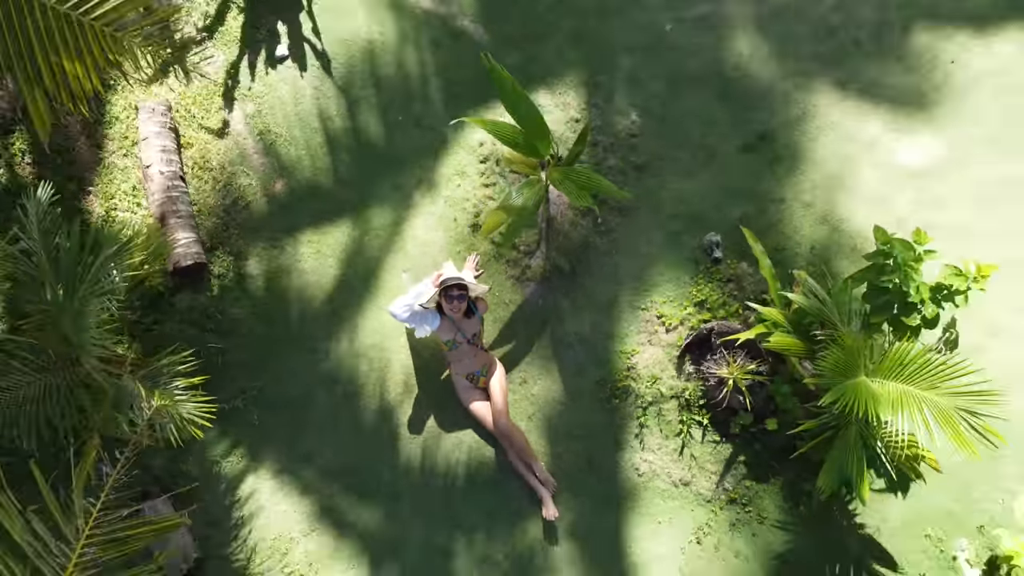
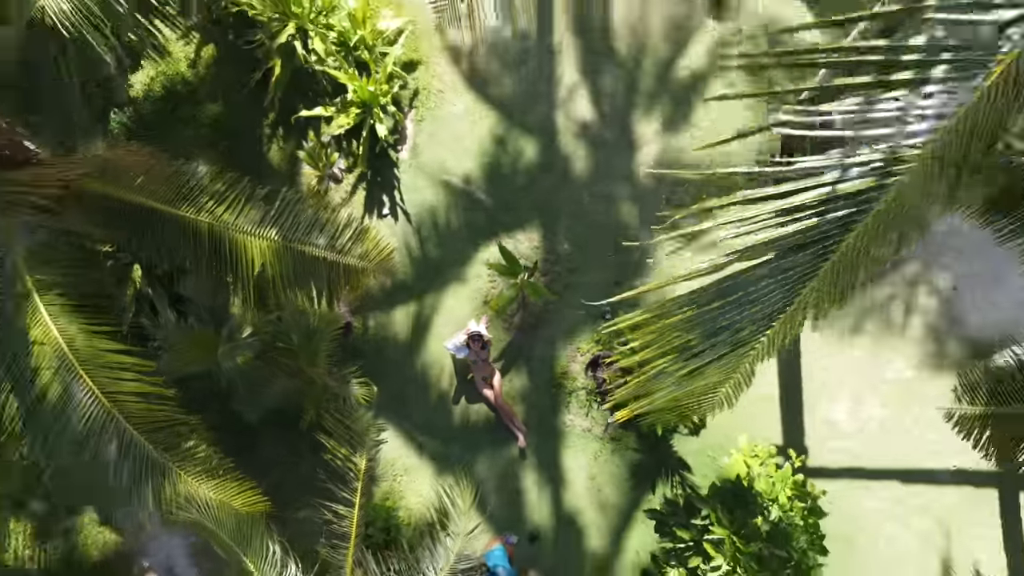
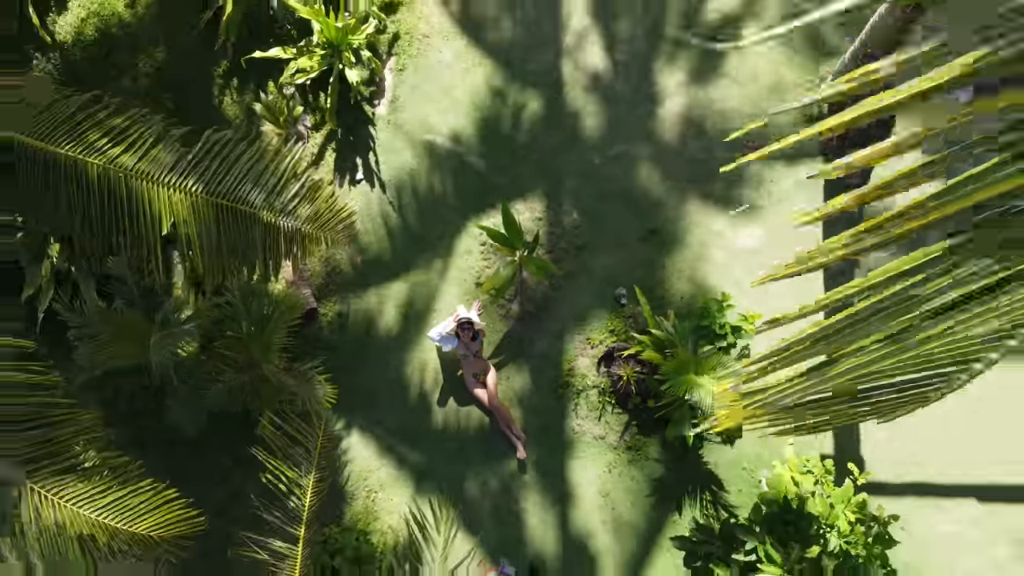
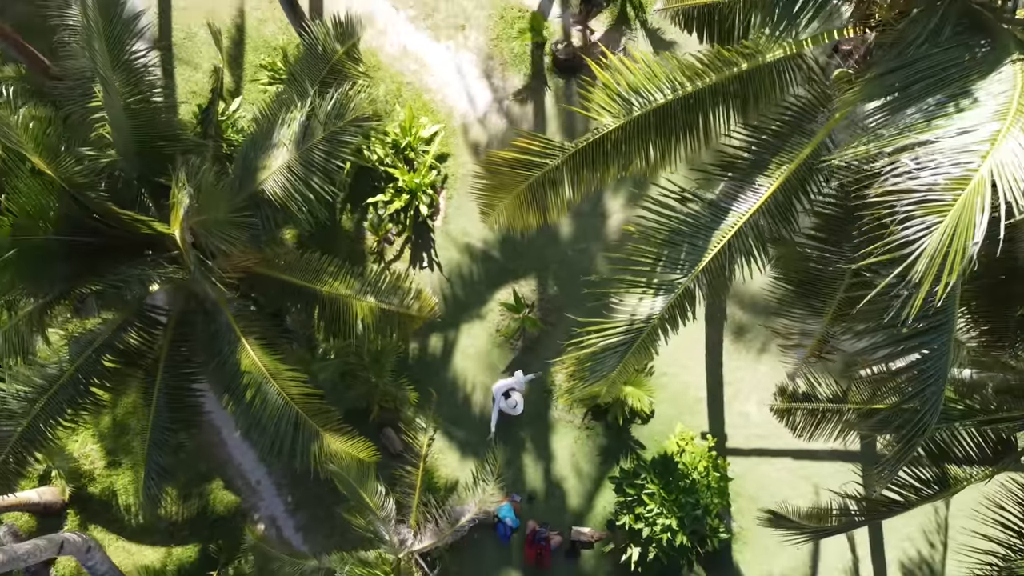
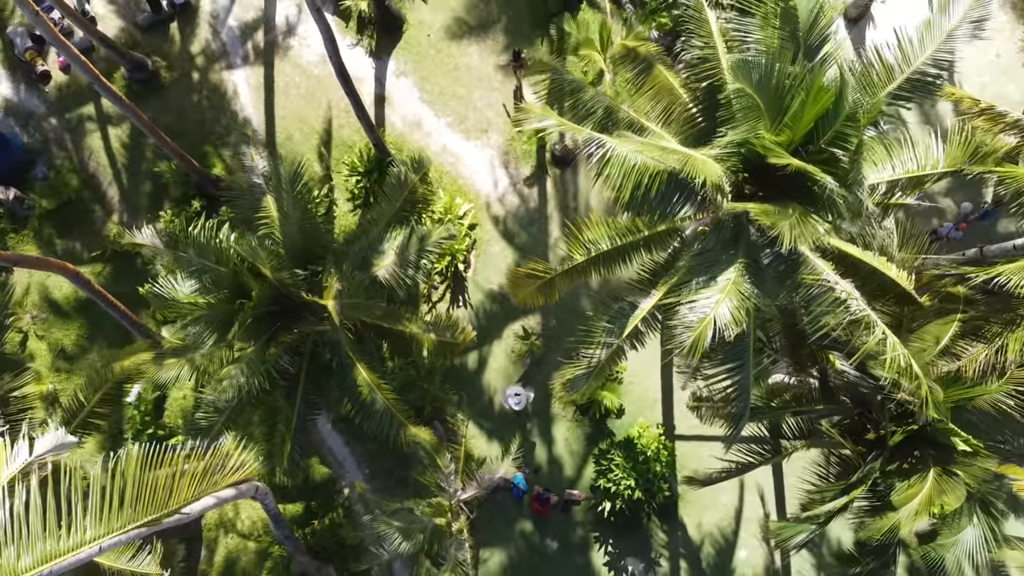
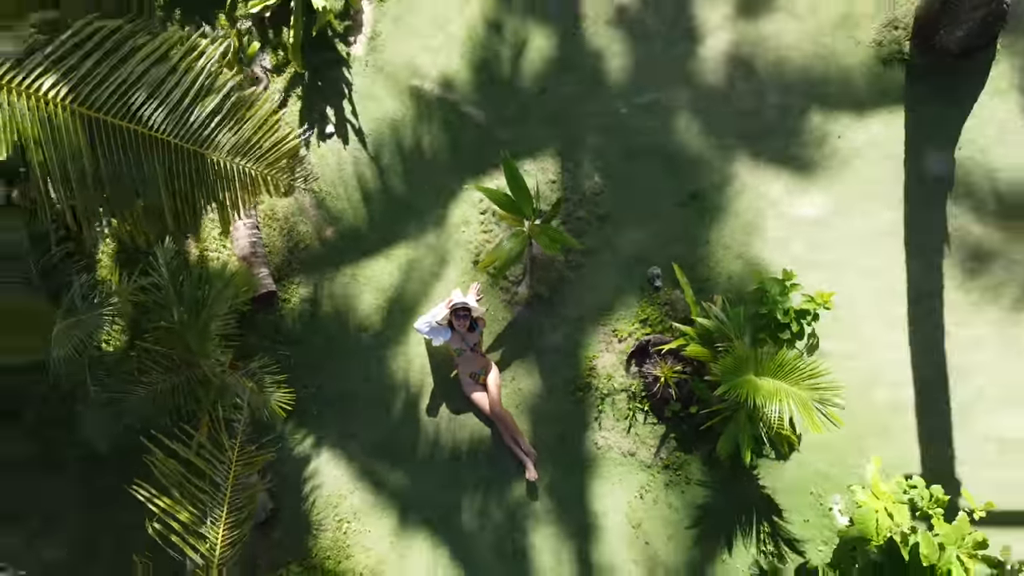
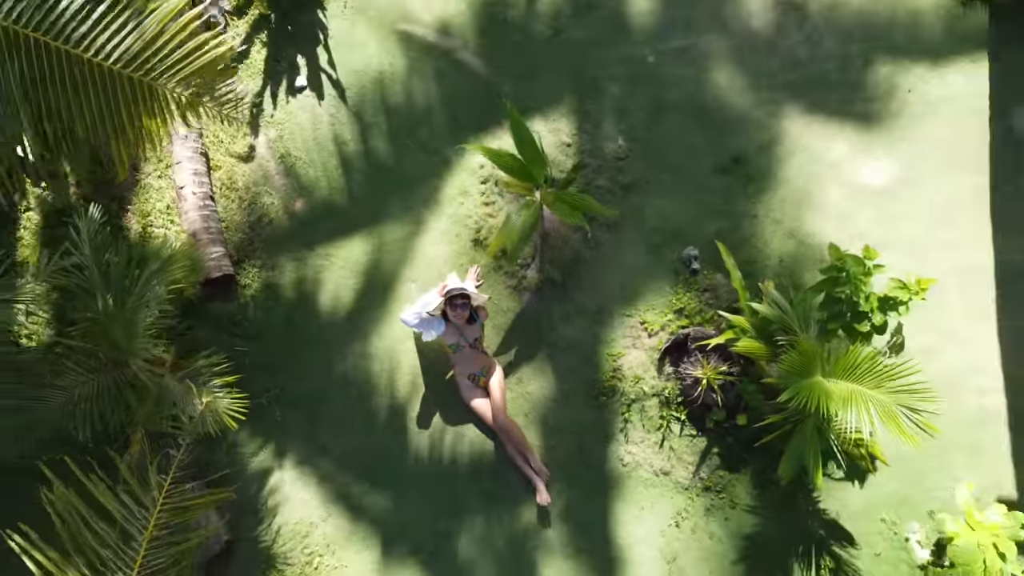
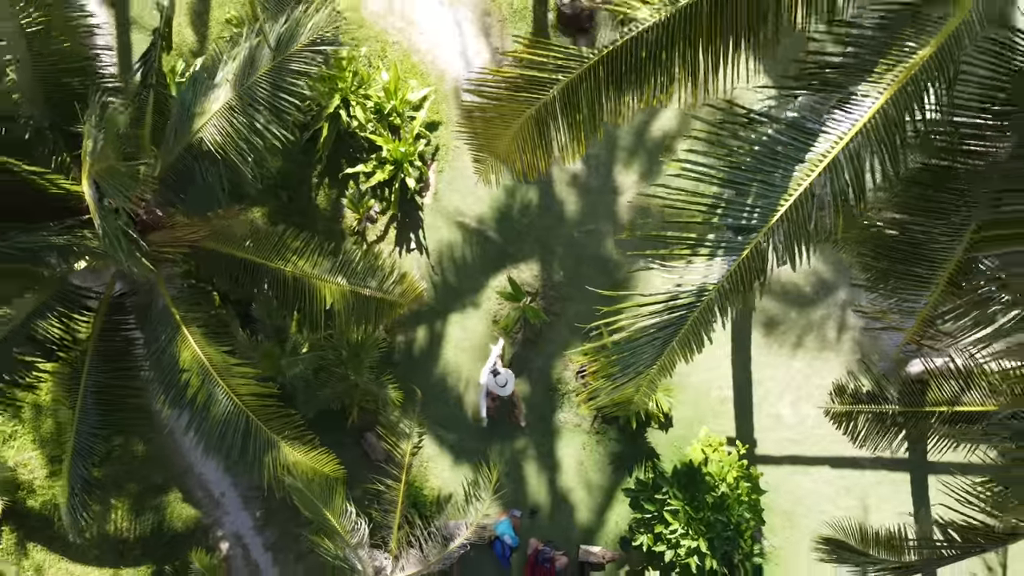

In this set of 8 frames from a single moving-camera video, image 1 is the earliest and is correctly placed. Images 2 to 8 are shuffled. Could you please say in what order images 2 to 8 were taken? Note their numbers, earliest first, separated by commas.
7, 6, 3, 2, 8, 4, 5
